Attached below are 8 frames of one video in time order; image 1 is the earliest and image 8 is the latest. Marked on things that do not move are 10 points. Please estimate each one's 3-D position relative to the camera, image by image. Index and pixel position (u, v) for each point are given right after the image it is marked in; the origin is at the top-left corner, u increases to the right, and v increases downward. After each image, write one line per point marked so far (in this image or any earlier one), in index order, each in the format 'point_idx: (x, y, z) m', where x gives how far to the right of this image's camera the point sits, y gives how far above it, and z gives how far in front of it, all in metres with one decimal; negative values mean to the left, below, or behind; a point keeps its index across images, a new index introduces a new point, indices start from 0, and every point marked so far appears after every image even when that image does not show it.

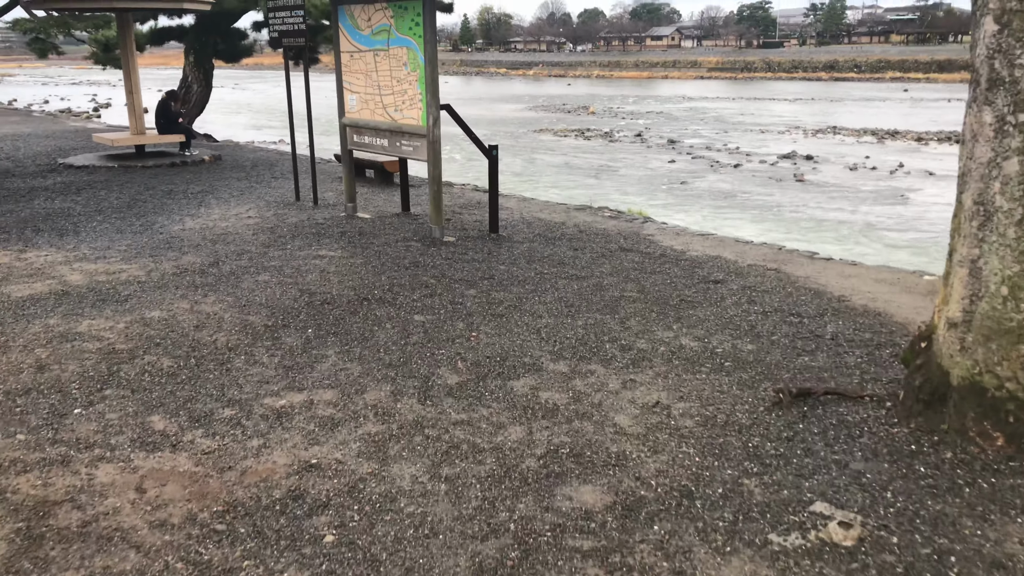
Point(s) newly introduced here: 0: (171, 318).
0: (-1.8, -0.2, +4.8) m
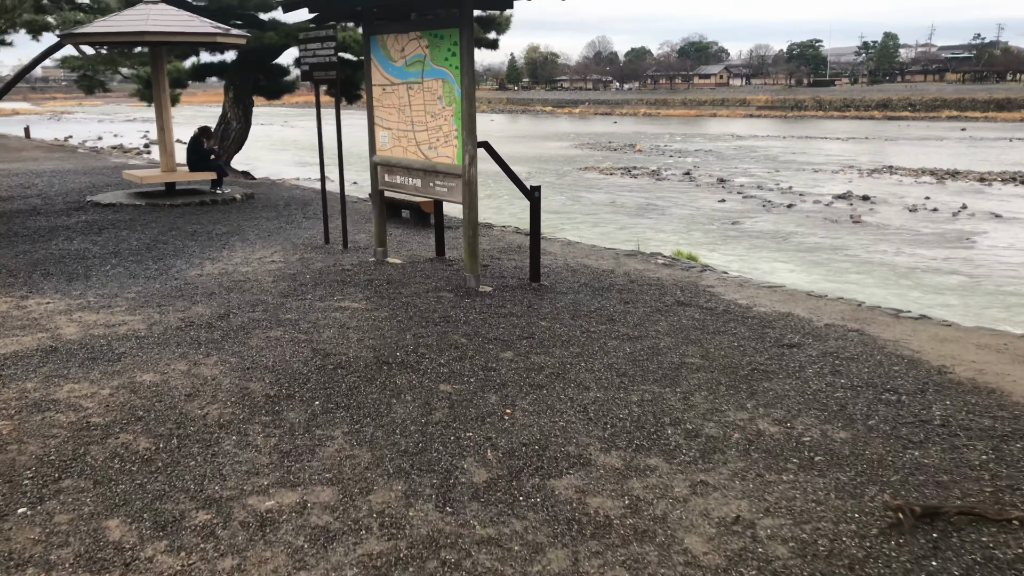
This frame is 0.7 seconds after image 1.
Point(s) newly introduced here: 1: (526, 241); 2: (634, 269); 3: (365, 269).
0: (-1.6, -0.4, +4.2) m
1: (+0.1, +0.4, +8.7) m
2: (+1.0, +0.2, +7.3) m
3: (-1.1, +0.2, +7.0) m
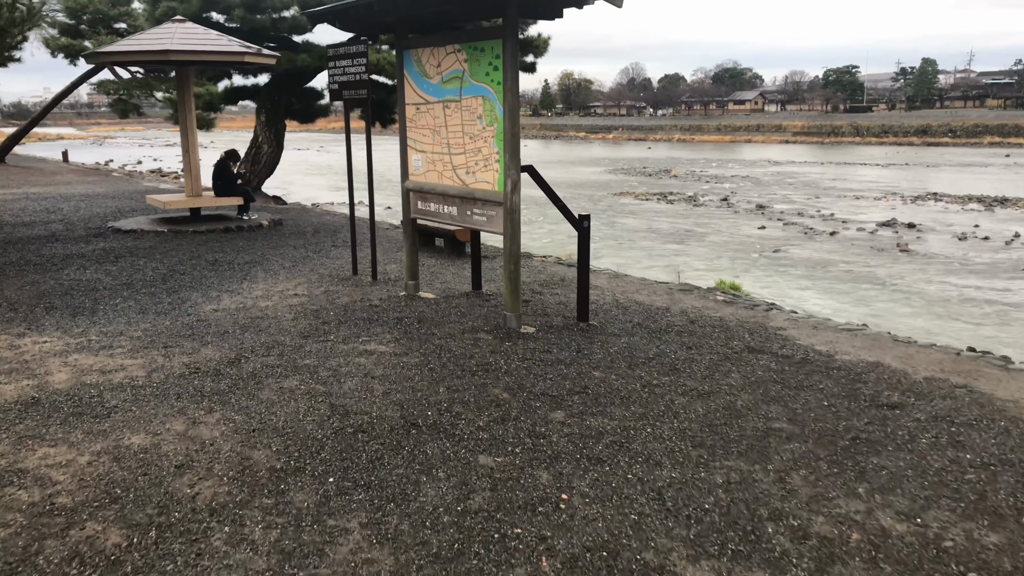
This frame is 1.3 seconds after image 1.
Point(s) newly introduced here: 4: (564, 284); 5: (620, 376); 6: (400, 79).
0: (-1.4, -0.6, +3.5) m
1: (+0.5, +0.1, +8.1) m
2: (+1.3, -0.1, +6.6) m
3: (-0.8, -0.1, +6.4) m
4: (+0.4, 0.0, +7.5) m
5: (+0.5, -0.4, +4.5) m
6: (-0.8, +1.5, +6.4) m
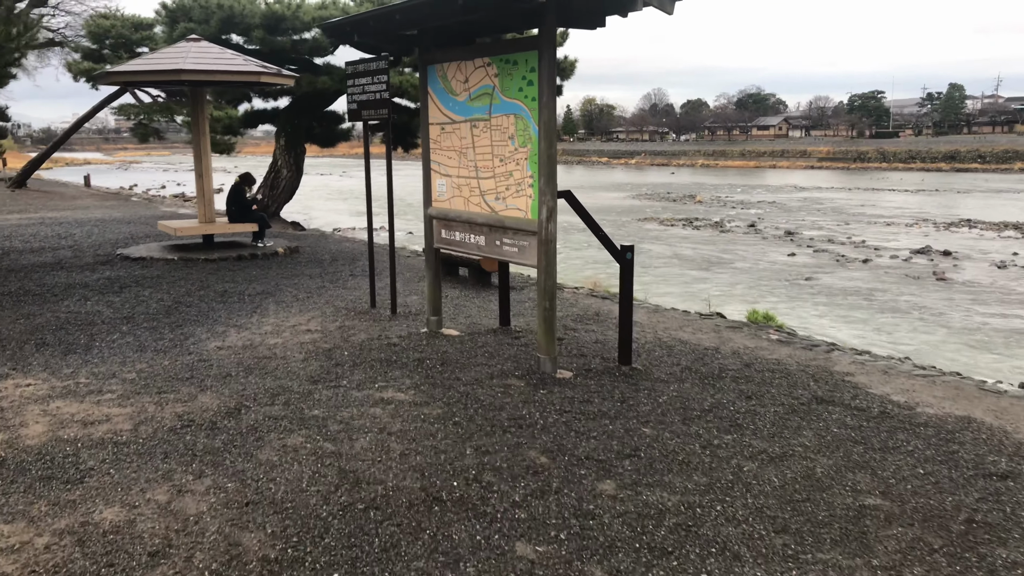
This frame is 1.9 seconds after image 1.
0: (-1.3, -0.8, +2.9) m
1: (+0.8, -0.2, +7.5) m
2: (+1.5, -0.4, +5.9) m
3: (-0.6, -0.3, +5.8) m
4: (+0.6, -0.2, +6.9) m
5: (+0.7, -0.6, +3.9) m
6: (-0.6, +1.2, +5.9) m
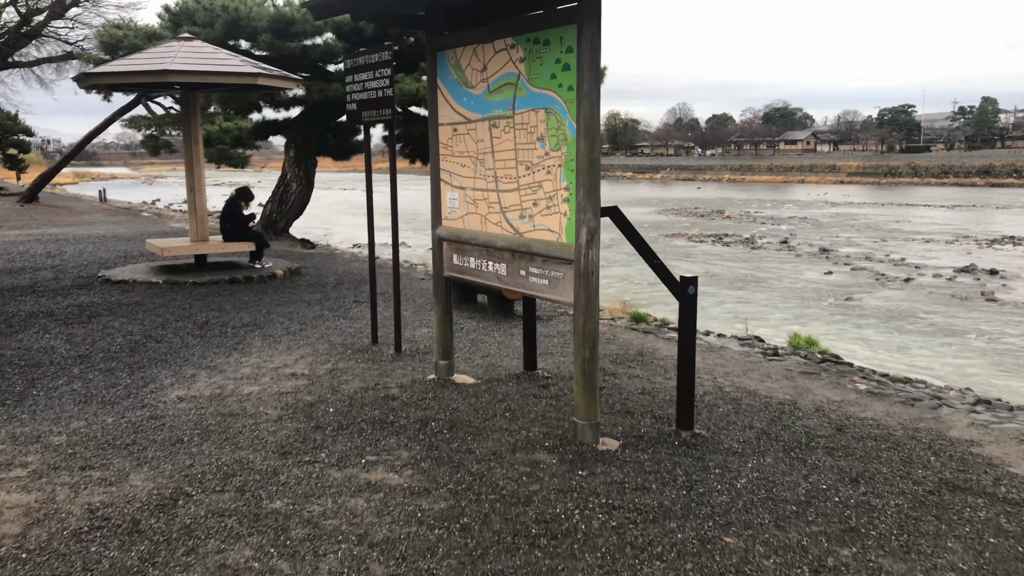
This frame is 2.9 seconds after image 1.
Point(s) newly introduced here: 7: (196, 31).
0: (-1.2, -0.9, +1.8) m
1: (+0.9, -0.4, +6.3) m
2: (+1.7, -0.6, +4.8) m
3: (-0.5, -0.5, +4.7) m
4: (+0.8, -0.5, +5.7) m
5: (+0.8, -0.8, +2.8) m
6: (-0.4, +1.0, +4.8) m
7: (-4.7, +3.8, +13.5) m
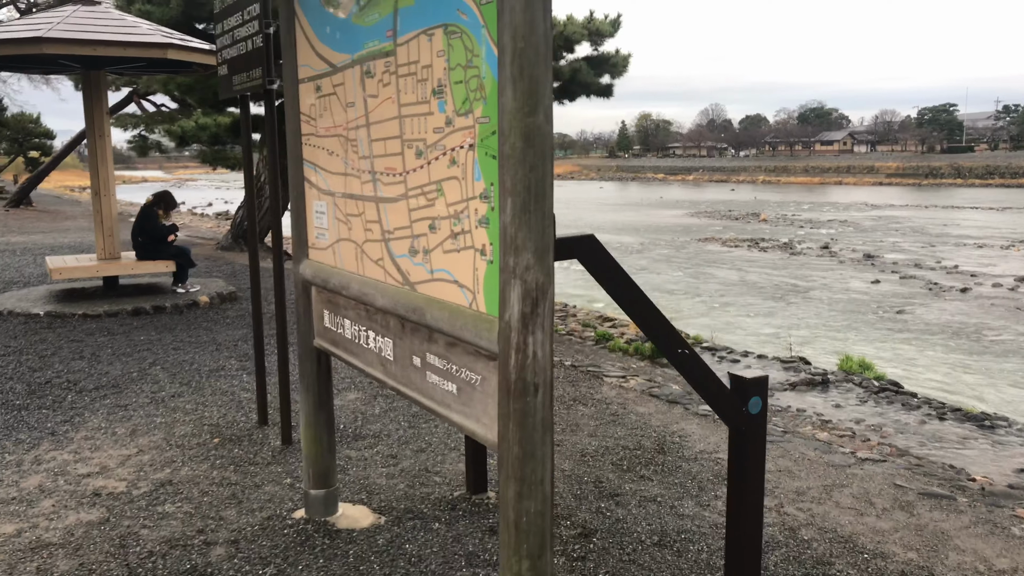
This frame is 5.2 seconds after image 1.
0: (-1.5, -1.2, -0.2) m
1: (+0.7, -0.6, +4.2) m
2: (+1.4, -0.8, +2.7) m
3: (-0.7, -0.8, +2.7) m
4: (+0.6, -0.7, +3.6) m
5: (+0.5, -1.0, +0.7) m
6: (-0.7, +0.8, +2.7) m
7: (-4.6, +3.6, +11.6) m
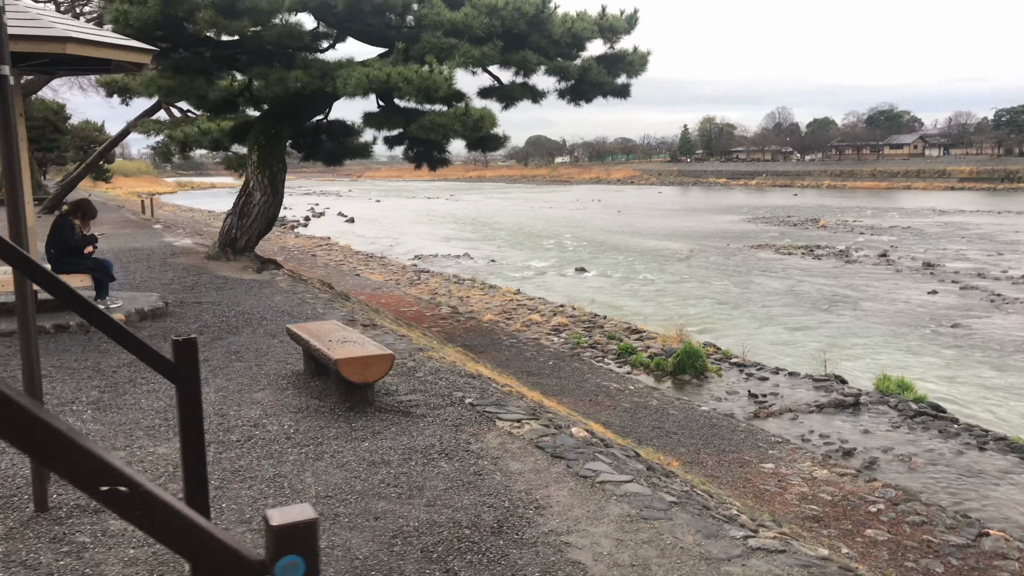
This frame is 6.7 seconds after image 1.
0: (-2.5, -1.2, -0.8) m
1: (+0.1, -0.8, +3.4) m
2: (+0.6, -1.0, +1.8) m
3: (-1.5, -0.9, +2.0) m
4: (-0.1, -0.8, +2.8) m
5: (-0.4, -1.1, -0.1) m
6: (-1.4, +0.7, +2.0) m
7: (-4.7, +3.4, +11.1) m
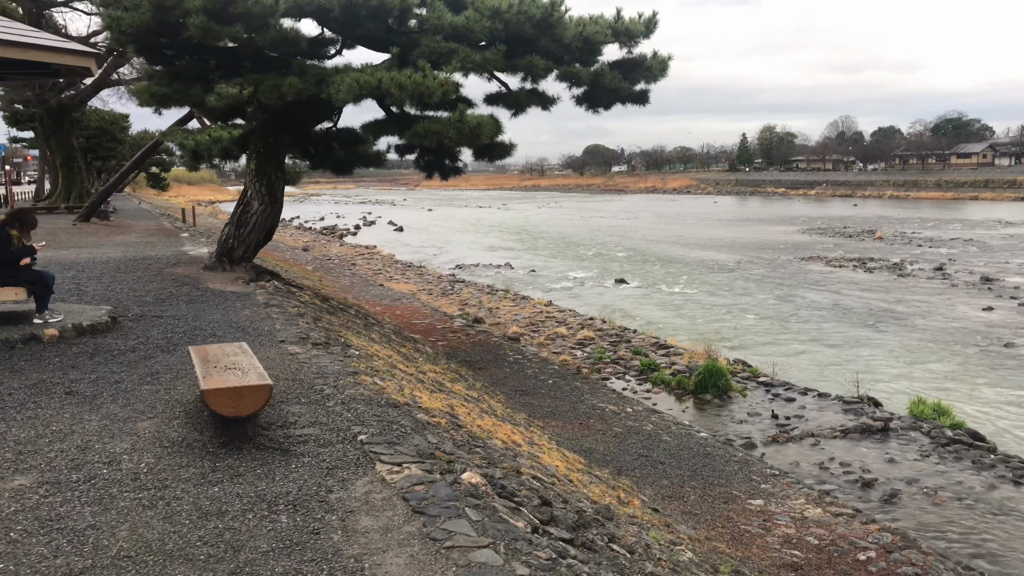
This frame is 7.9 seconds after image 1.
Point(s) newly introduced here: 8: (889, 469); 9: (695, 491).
0: (-3.3, -1.3, -1.2) m
1: (-0.5, -0.9, +2.9) m
2: (0.0, -1.0, +1.3) m
3: (-2.1, -1.0, +1.6) m
4: (-0.7, -0.9, +2.3) m
5: (-1.2, -1.2, -0.6) m
6: (-2.0, +0.6, +1.6) m
7: (-4.7, +3.3, +11.0) m
8: (+4.1, -2.0, +9.9) m
9: (+1.5, -1.6, +7.2) m
